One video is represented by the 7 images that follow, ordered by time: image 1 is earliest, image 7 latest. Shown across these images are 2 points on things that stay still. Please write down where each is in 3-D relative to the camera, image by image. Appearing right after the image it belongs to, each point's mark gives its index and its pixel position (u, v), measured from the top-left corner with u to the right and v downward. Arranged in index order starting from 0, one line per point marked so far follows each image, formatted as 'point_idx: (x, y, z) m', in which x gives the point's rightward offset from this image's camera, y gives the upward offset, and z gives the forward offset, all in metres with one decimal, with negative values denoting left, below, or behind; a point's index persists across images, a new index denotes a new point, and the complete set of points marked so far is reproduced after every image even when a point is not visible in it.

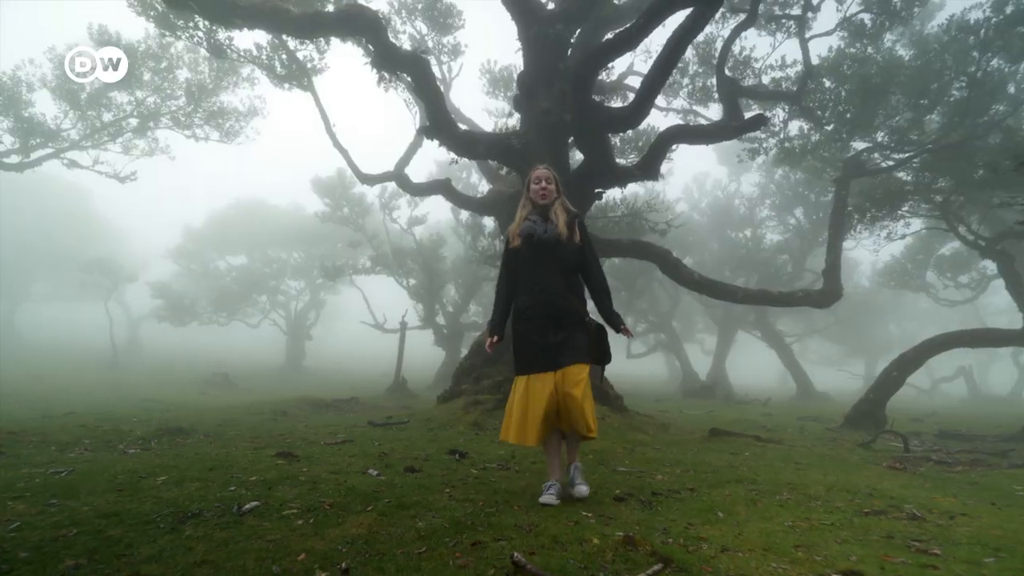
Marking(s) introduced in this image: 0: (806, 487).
0: (+2.6, -1.7, +4.8) m
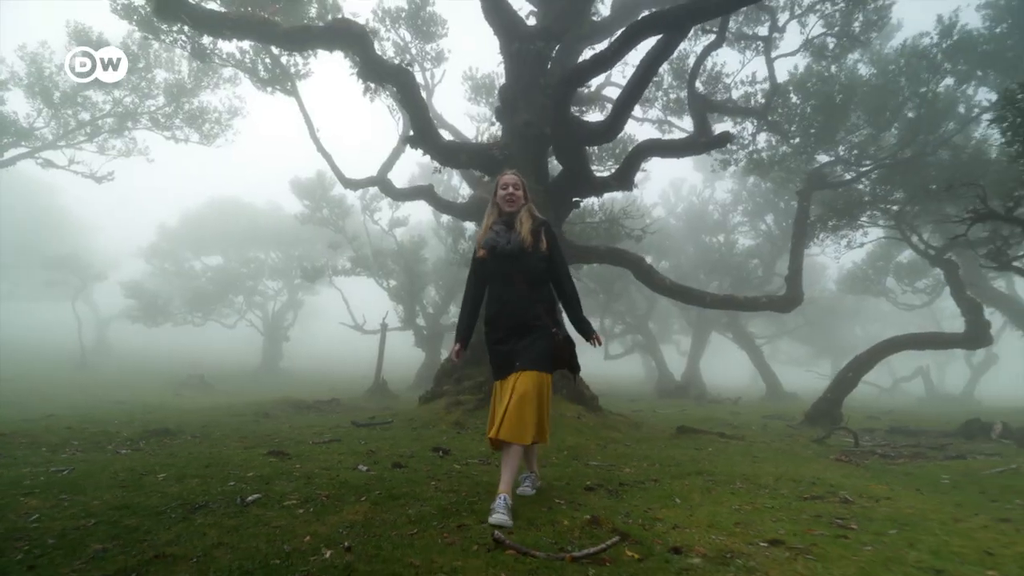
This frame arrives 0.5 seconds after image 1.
0: (+2.4, -1.8, +5.2) m
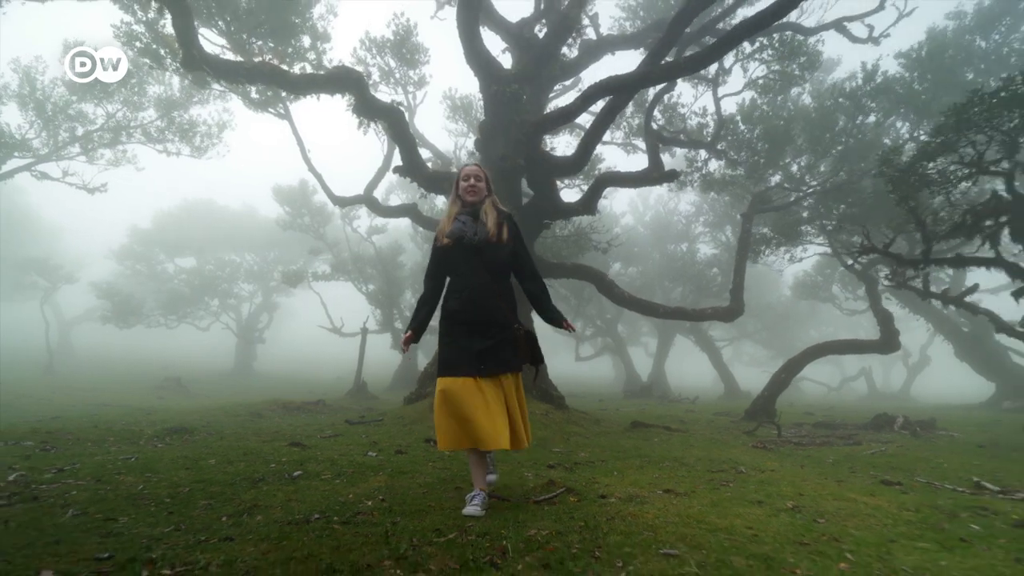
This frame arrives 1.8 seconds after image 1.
0: (+2.1, -2.1, +6.7) m
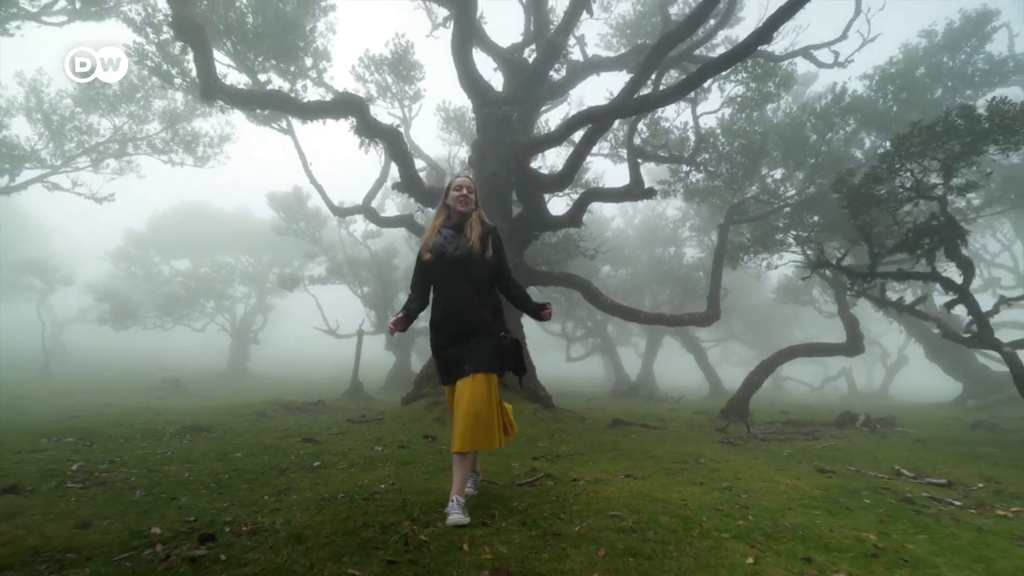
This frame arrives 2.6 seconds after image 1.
0: (+2.0, -2.3, +7.6) m
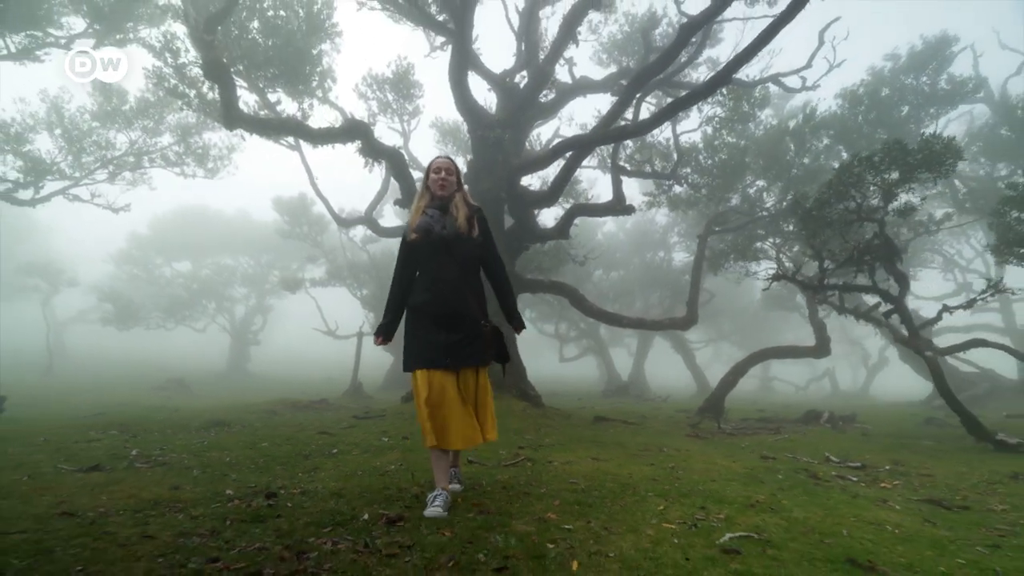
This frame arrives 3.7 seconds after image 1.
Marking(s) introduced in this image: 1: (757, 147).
0: (+1.8, -2.4, +8.7) m
1: (+8.1, +4.7, +18.2) m
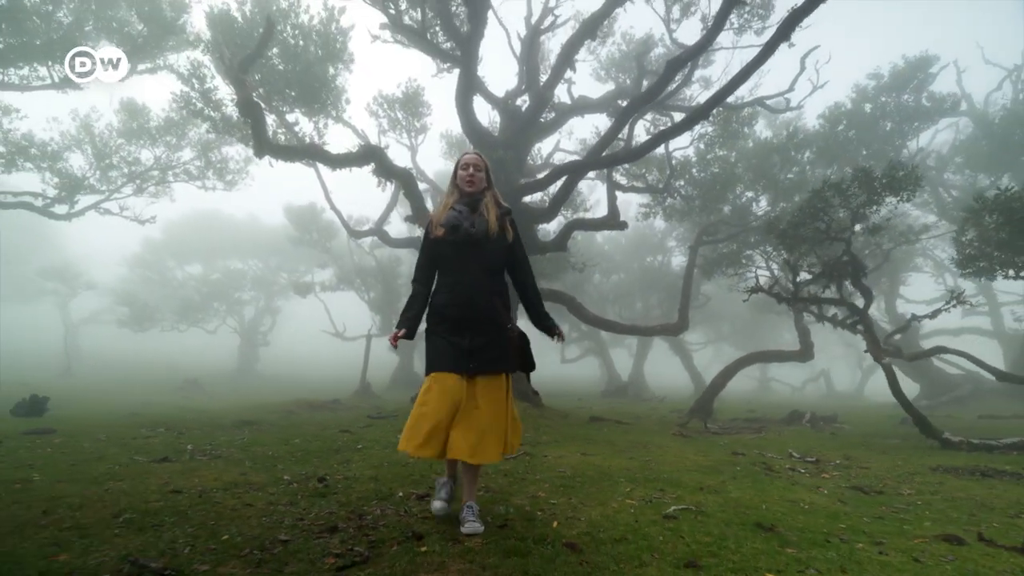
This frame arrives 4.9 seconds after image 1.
0: (+1.9, -2.7, +9.7) m
1: (+8.2, +4.4, +19.2) m
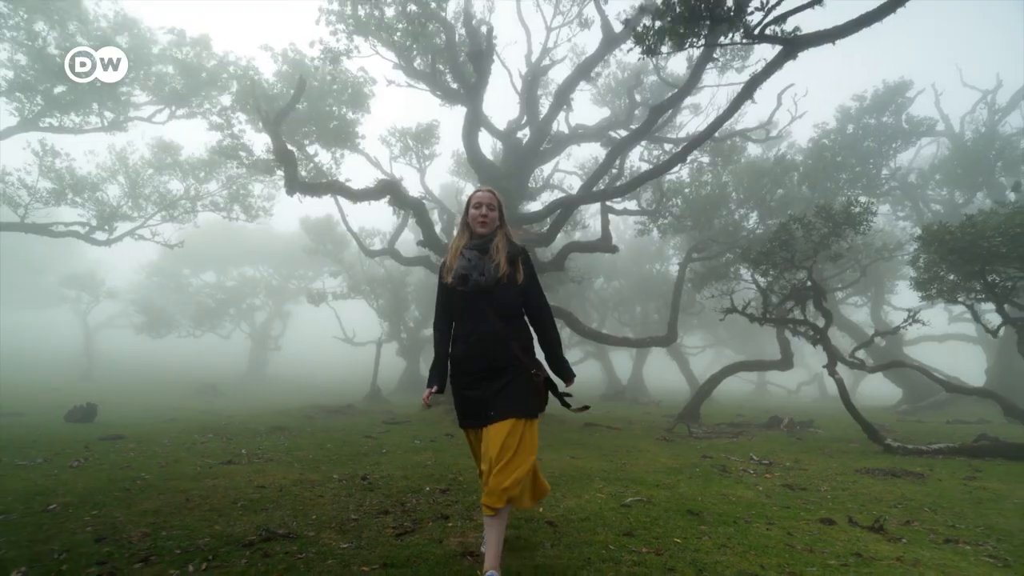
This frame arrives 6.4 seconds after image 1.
0: (+1.9, -3.2, +11.1) m
1: (+8.3, +4.0, +20.5) m
